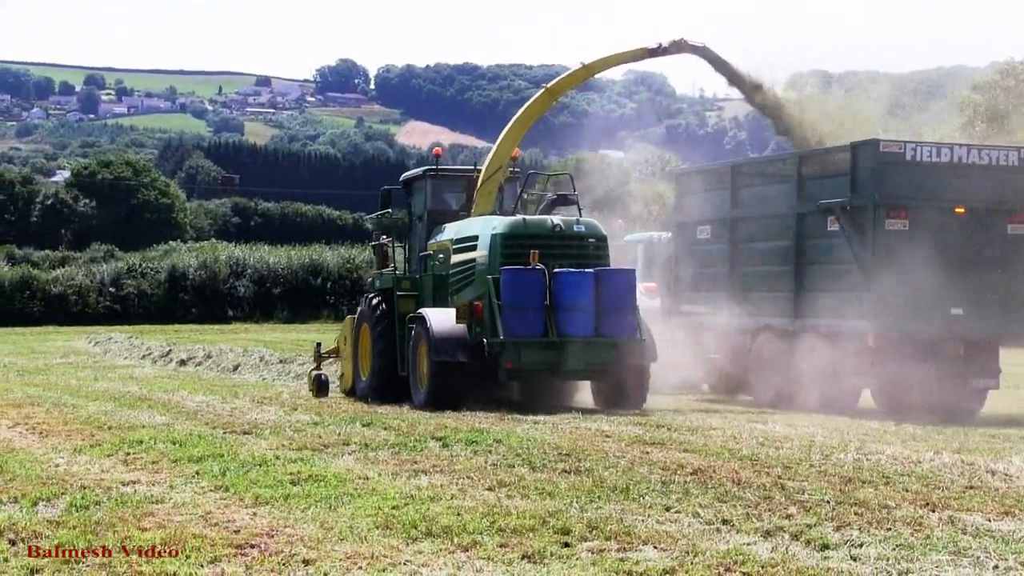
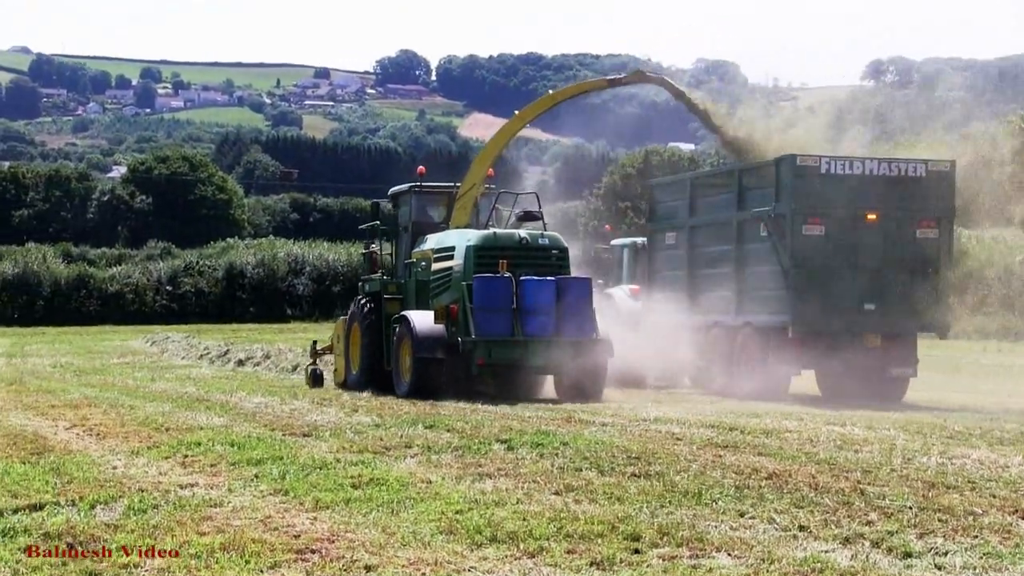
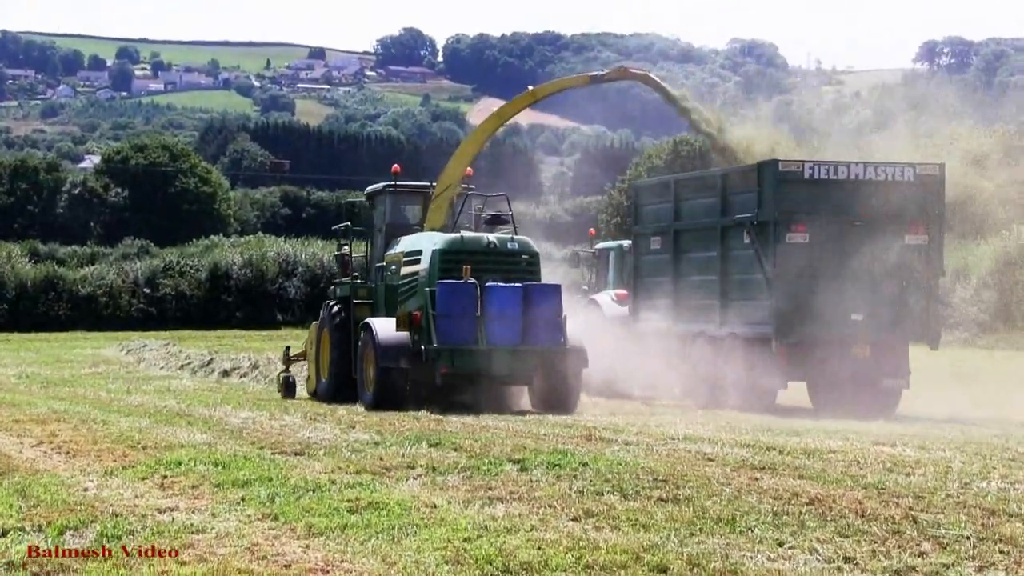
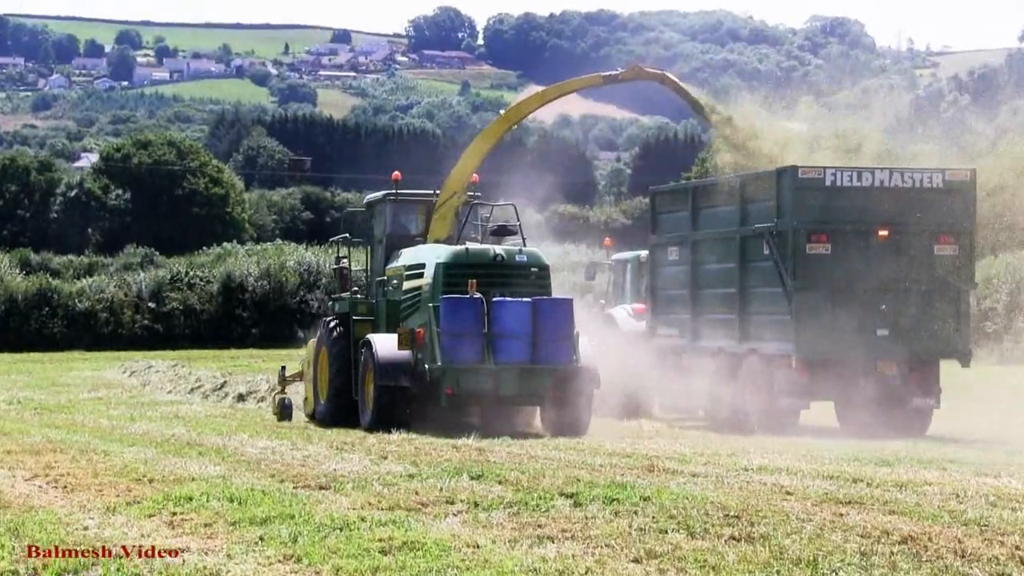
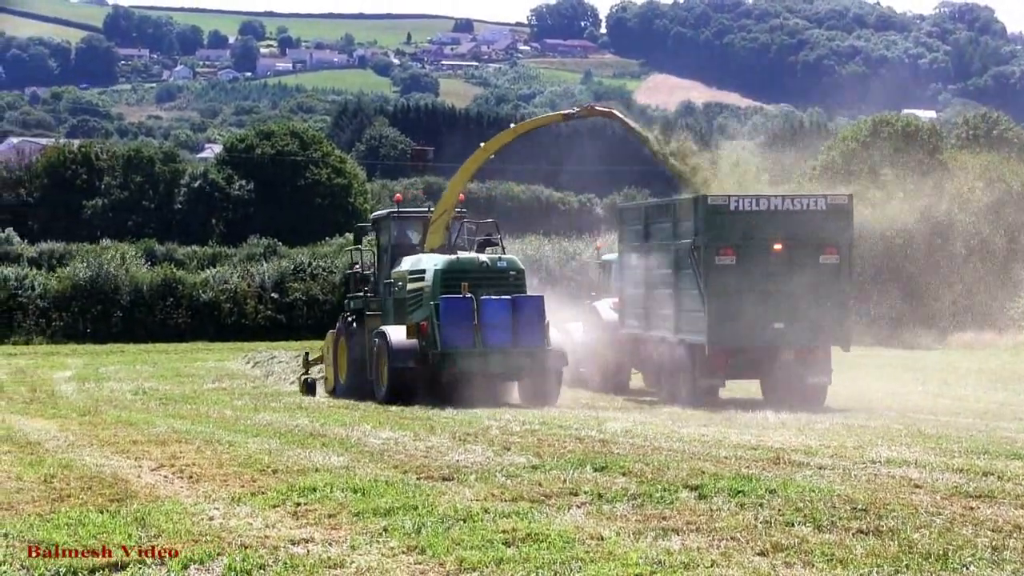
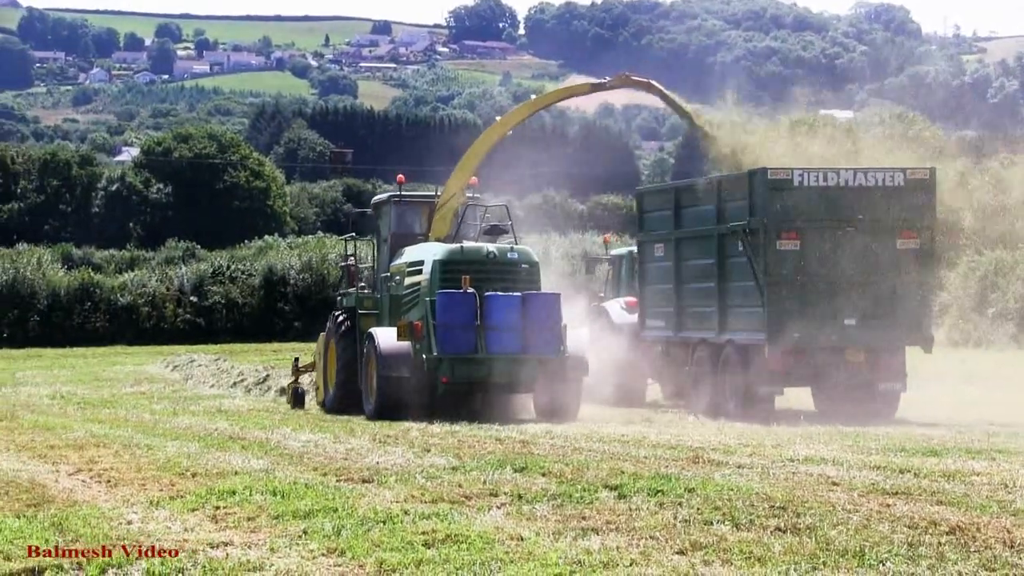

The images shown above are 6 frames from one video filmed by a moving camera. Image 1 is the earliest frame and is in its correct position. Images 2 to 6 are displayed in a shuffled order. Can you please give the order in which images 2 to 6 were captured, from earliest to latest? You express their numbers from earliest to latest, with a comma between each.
2, 3, 4, 6, 5
